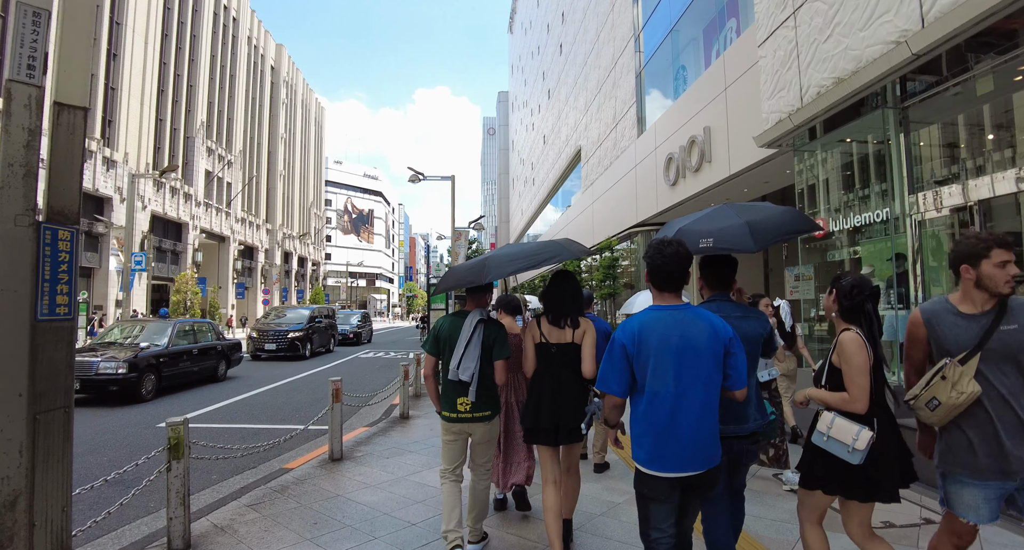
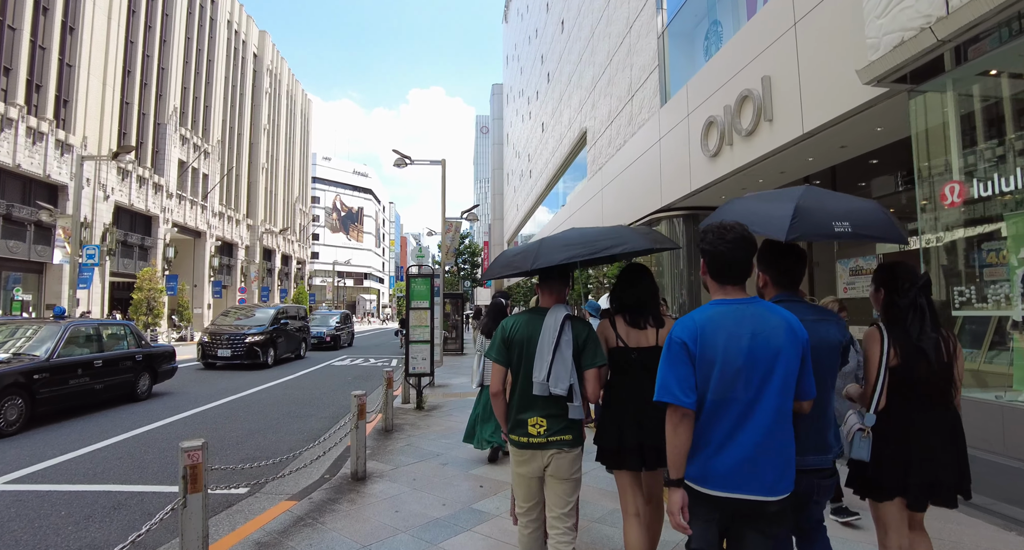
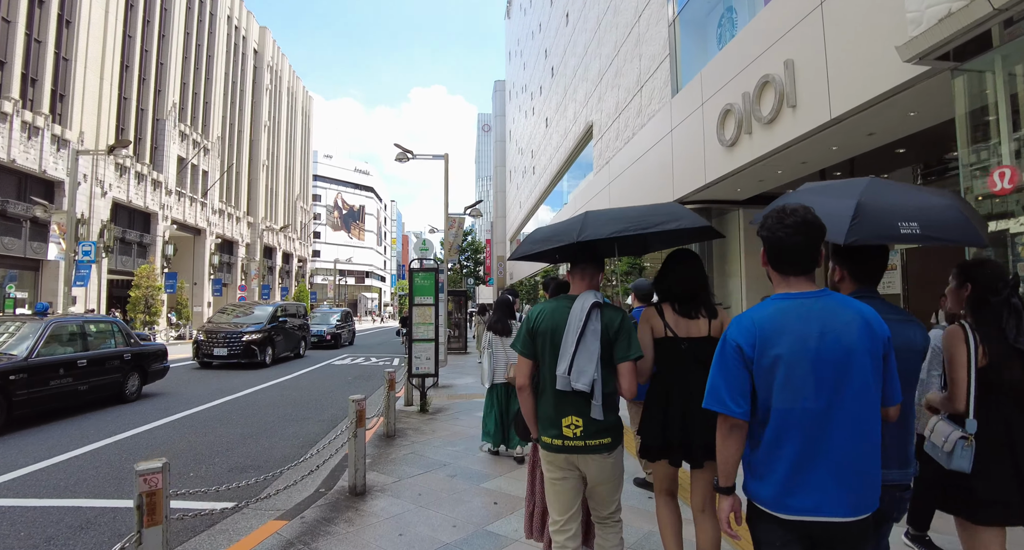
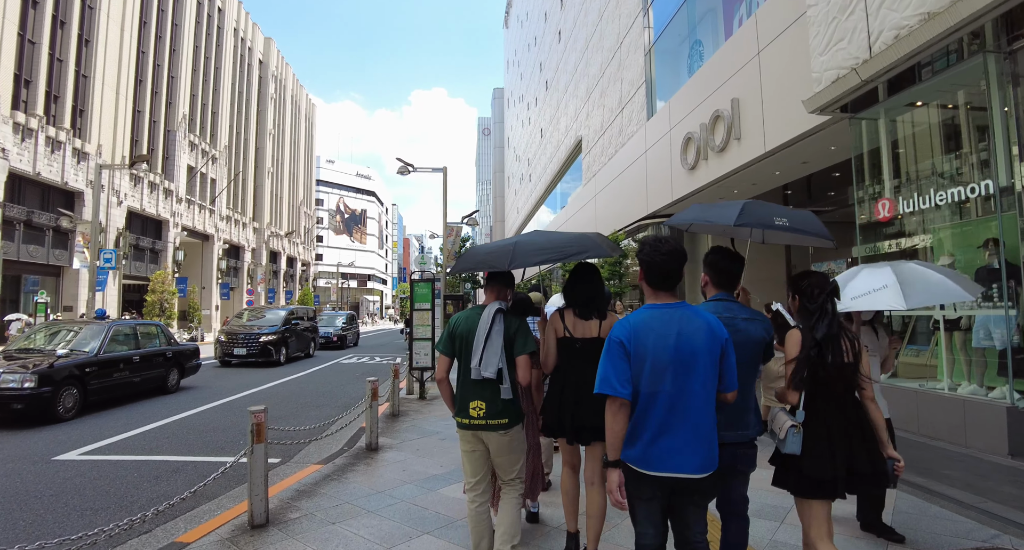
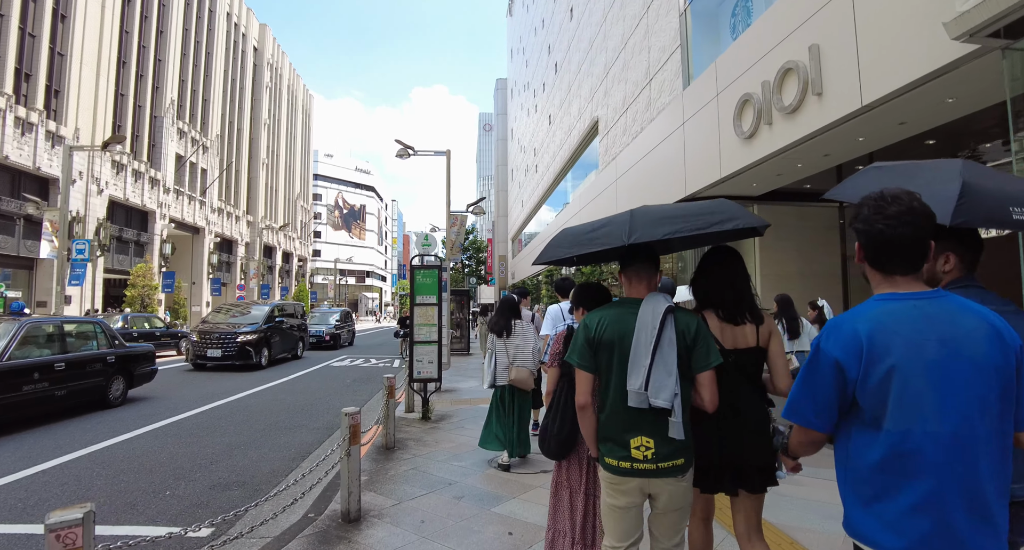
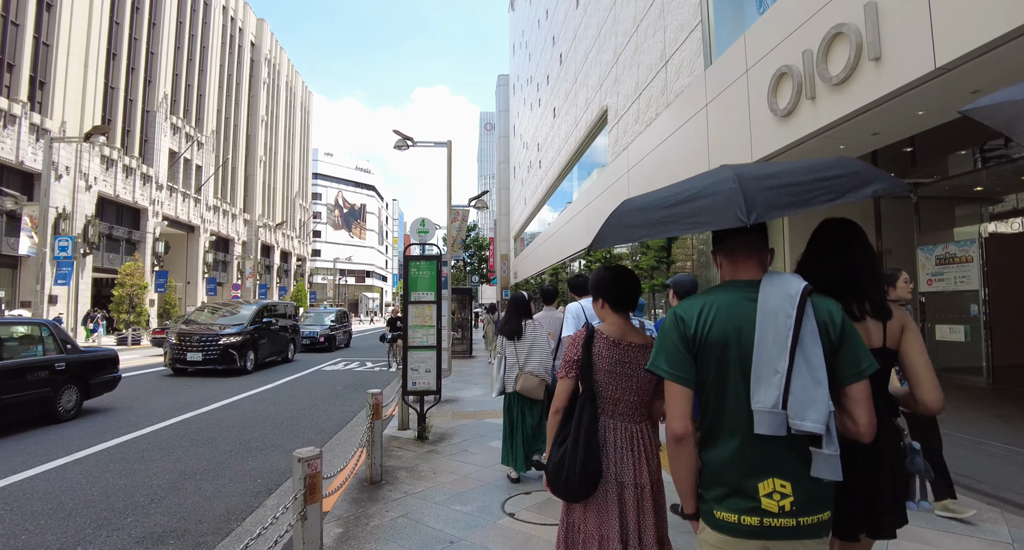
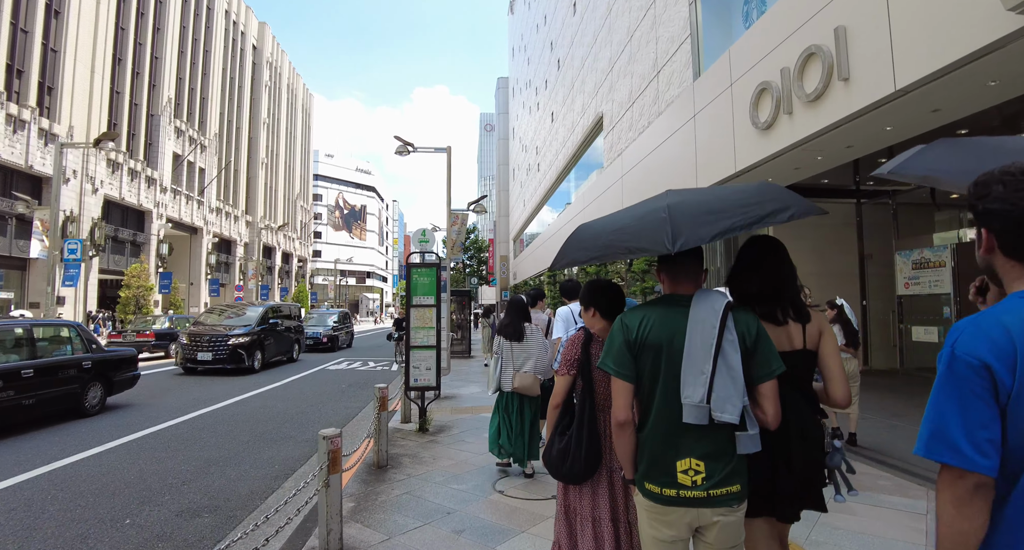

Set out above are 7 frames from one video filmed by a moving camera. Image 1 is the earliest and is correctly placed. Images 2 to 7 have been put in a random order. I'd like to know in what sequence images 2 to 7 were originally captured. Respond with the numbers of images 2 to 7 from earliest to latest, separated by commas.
4, 2, 3, 5, 7, 6
